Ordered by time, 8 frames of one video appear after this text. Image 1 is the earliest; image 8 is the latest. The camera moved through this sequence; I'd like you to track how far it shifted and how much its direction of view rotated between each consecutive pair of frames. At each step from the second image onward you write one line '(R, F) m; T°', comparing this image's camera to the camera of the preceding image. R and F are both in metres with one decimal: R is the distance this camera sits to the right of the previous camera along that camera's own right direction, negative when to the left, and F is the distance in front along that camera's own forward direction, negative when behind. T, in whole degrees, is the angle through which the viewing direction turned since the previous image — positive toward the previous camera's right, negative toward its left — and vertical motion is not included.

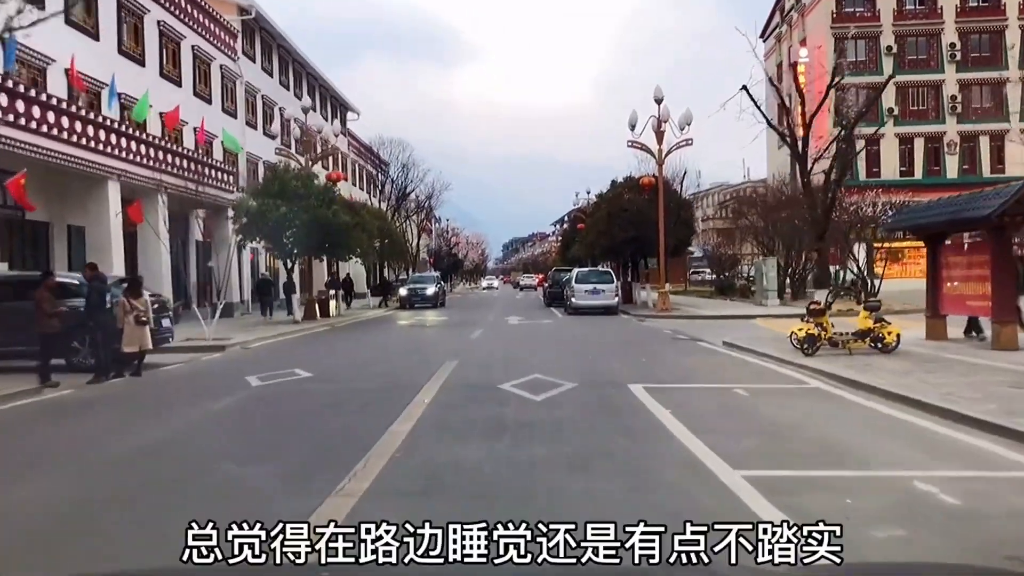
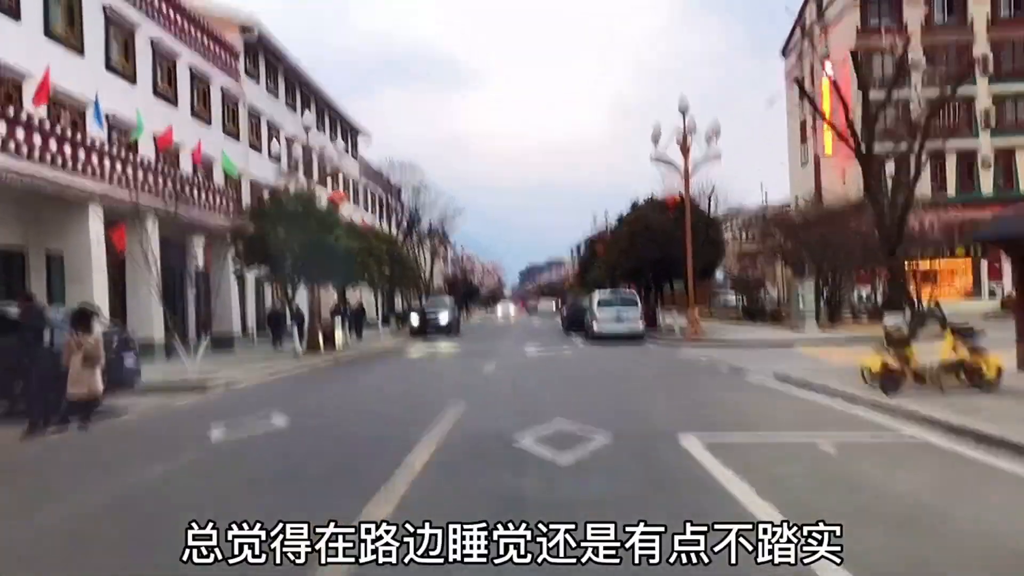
(0.0, +2.2) m; -1°
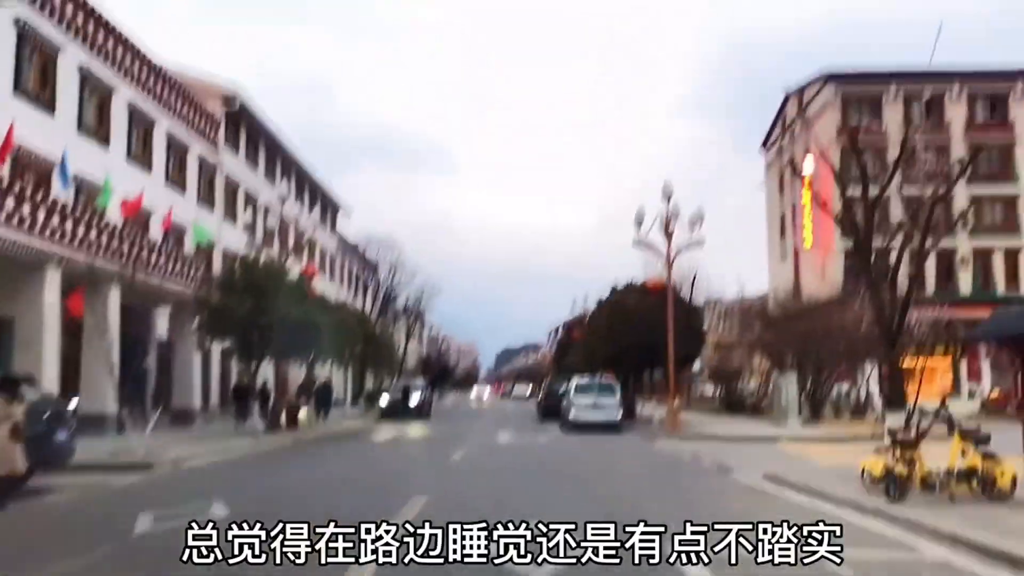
(0.0, +0.9) m; +1°
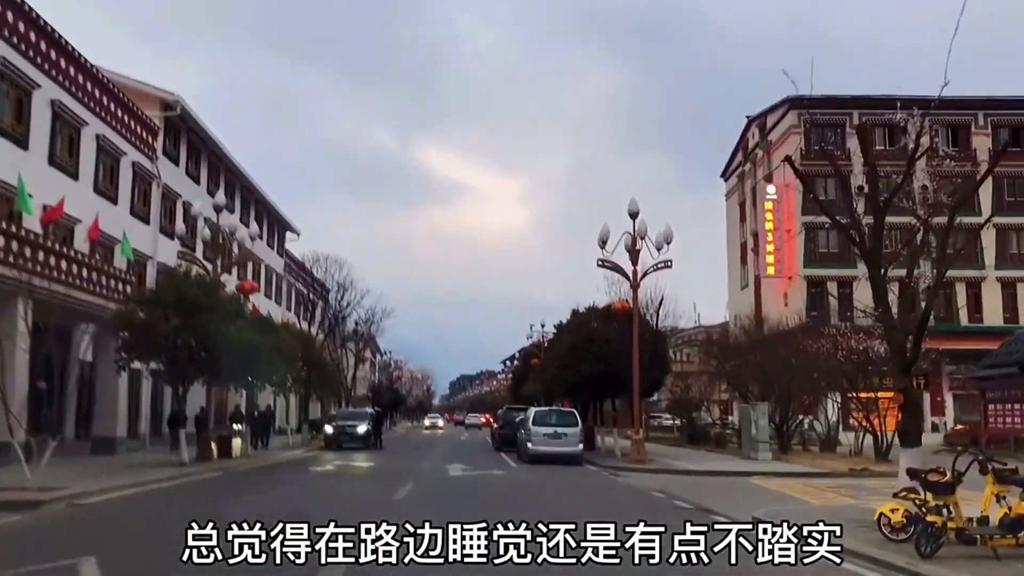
(+0.1, +1.9) m; +3°
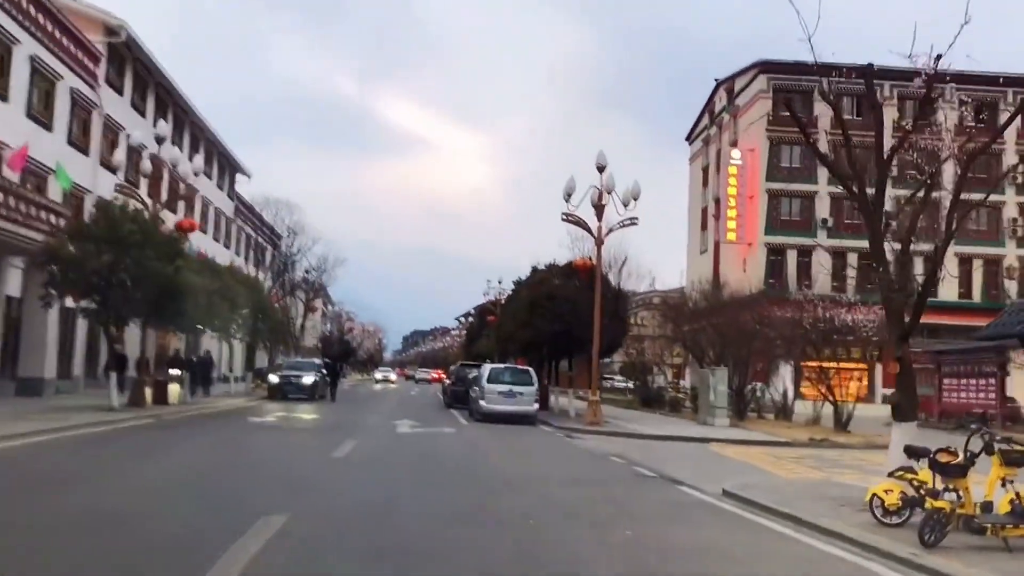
(-0.1, +1.2) m; +3°
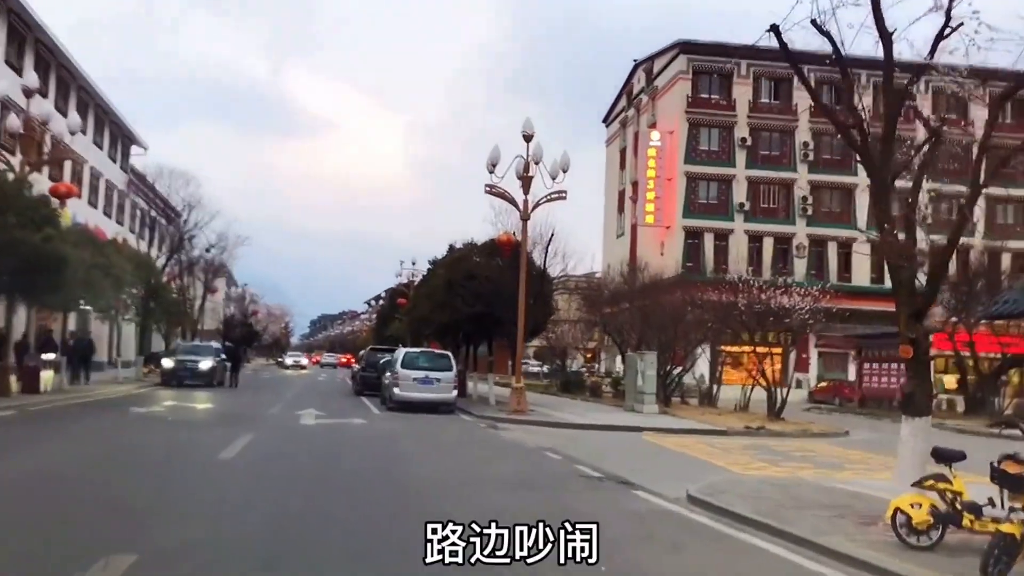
(-0.2, +2.0) m; +5°
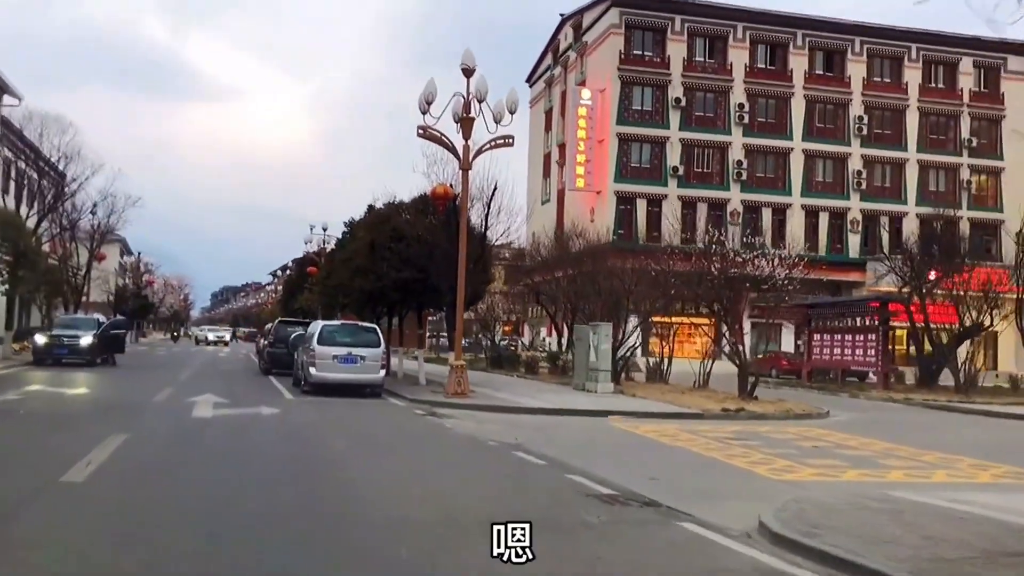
(-0.6, +3.5) m; +5°
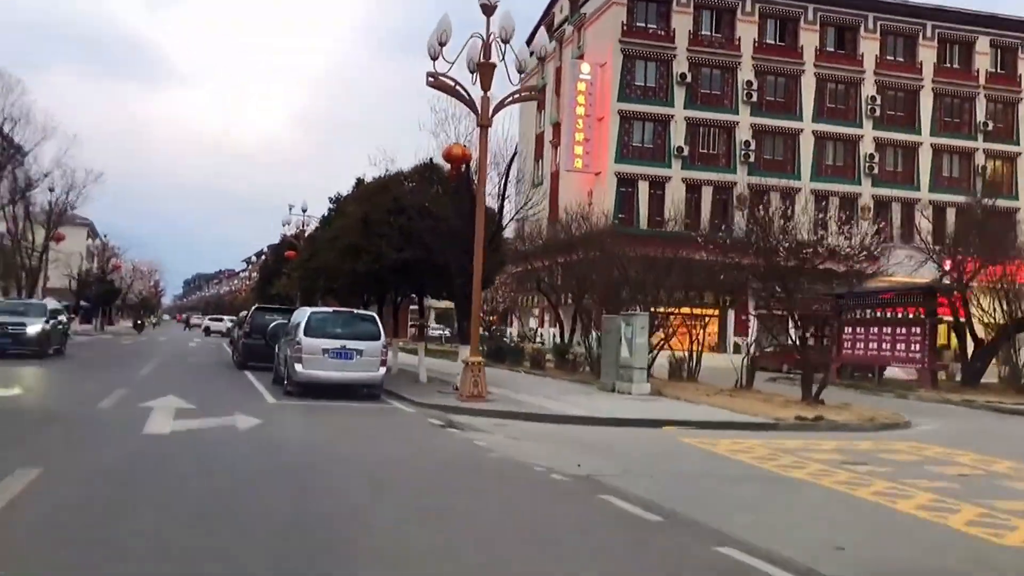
(-1.0, +3.4) m; +2°
